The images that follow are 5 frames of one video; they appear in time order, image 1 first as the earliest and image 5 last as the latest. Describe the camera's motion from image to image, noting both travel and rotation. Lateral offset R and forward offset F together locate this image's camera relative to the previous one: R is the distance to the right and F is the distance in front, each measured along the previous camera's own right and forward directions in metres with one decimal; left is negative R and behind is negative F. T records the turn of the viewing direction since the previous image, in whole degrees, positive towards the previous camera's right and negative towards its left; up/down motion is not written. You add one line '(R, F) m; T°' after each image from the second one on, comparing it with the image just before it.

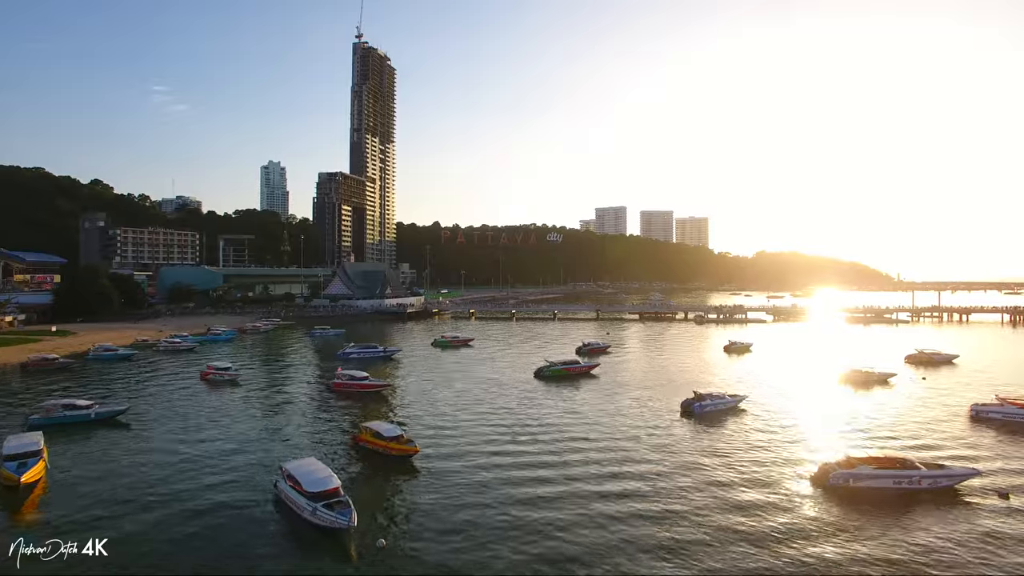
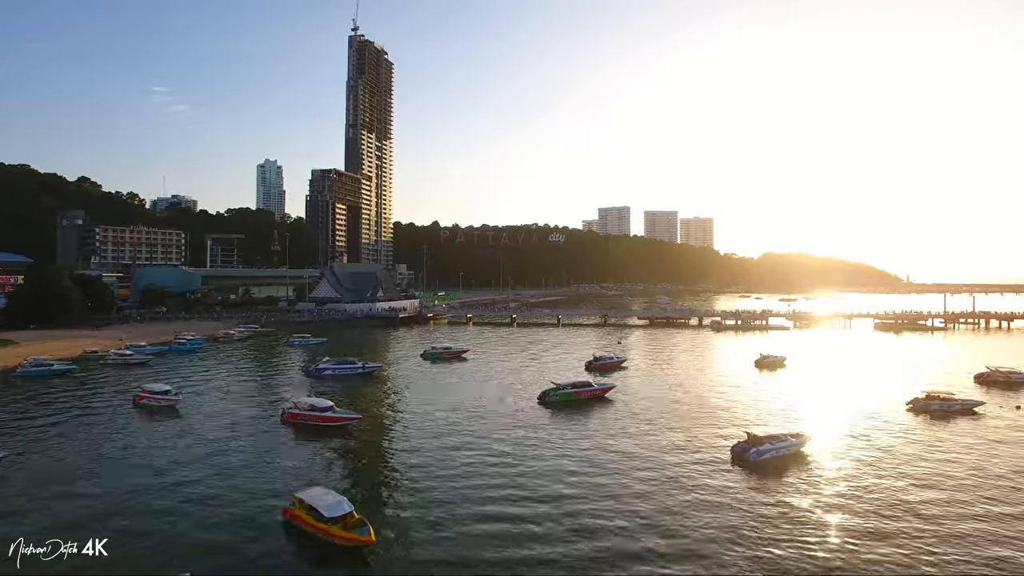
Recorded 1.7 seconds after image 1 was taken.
(+0.1, +6.6) m; 0°
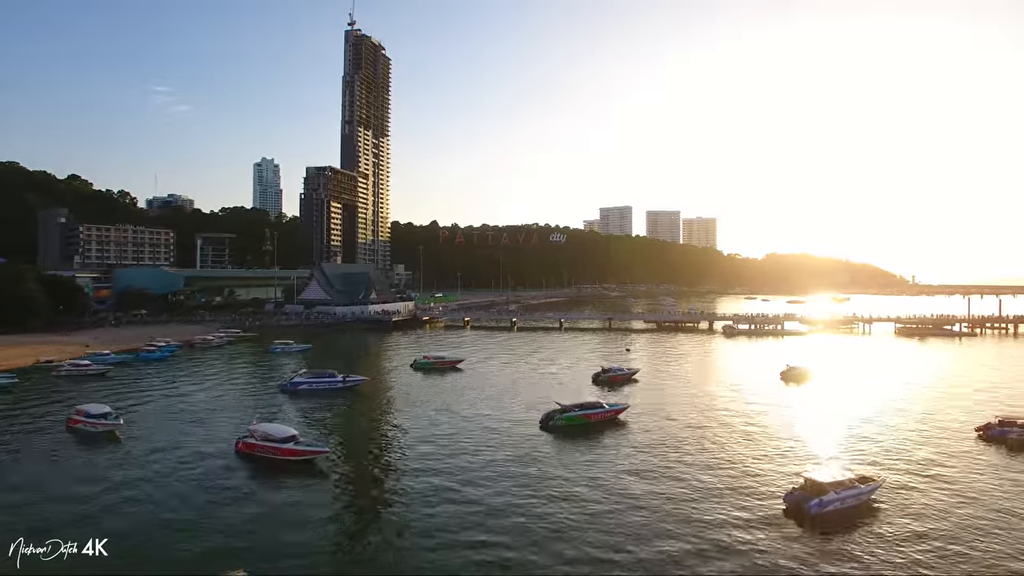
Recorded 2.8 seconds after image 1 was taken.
(+0.1, +4.5) m; 0°
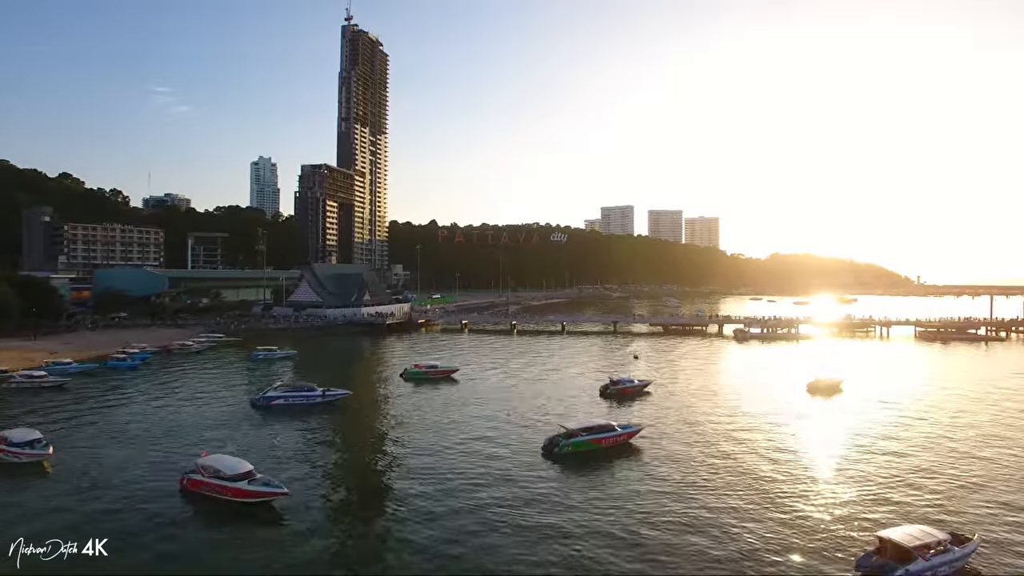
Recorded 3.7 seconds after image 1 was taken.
(+0.1, +3.8) m; 0°
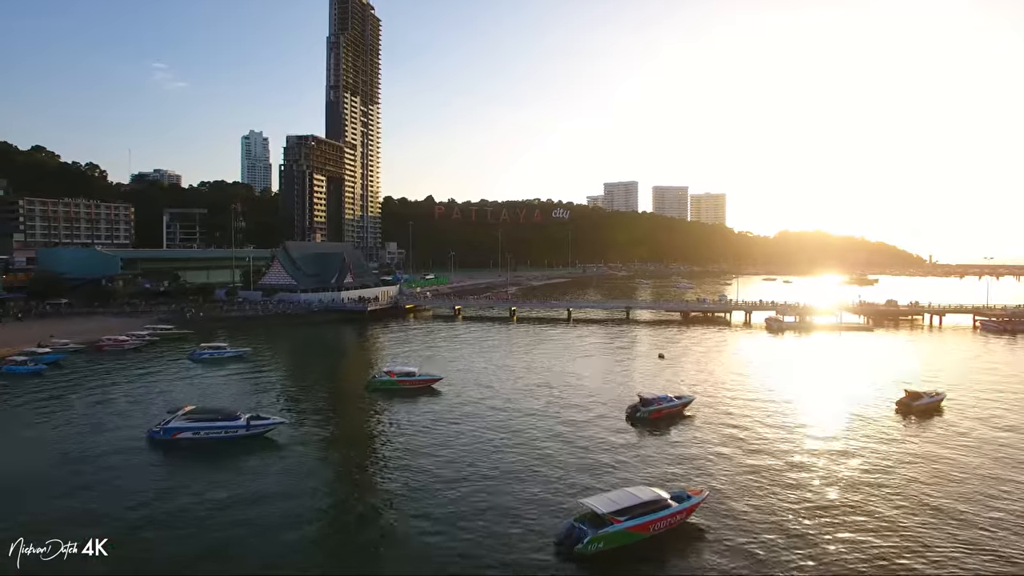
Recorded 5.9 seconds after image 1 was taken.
(+0.1, +9.3) m; 0°
